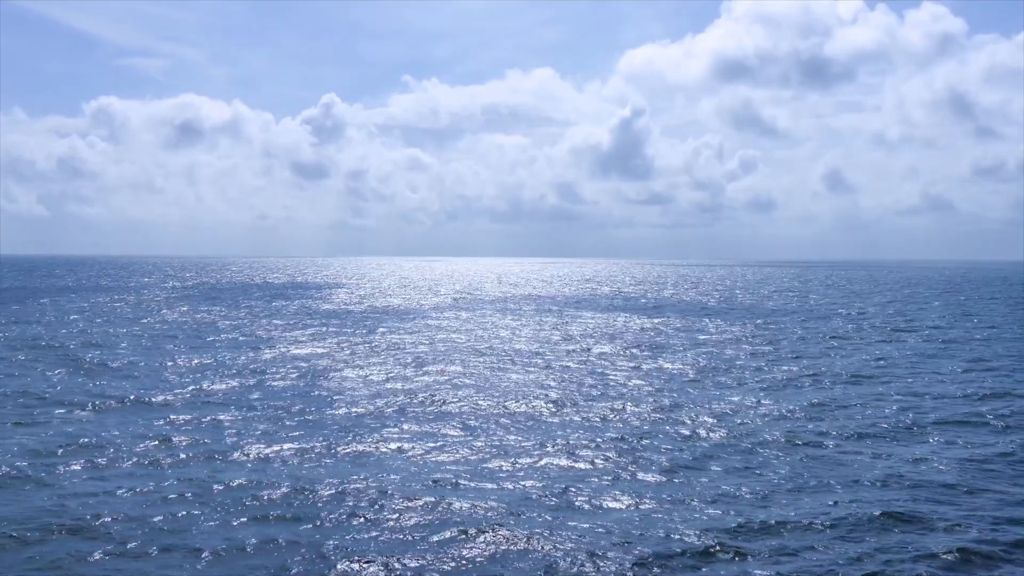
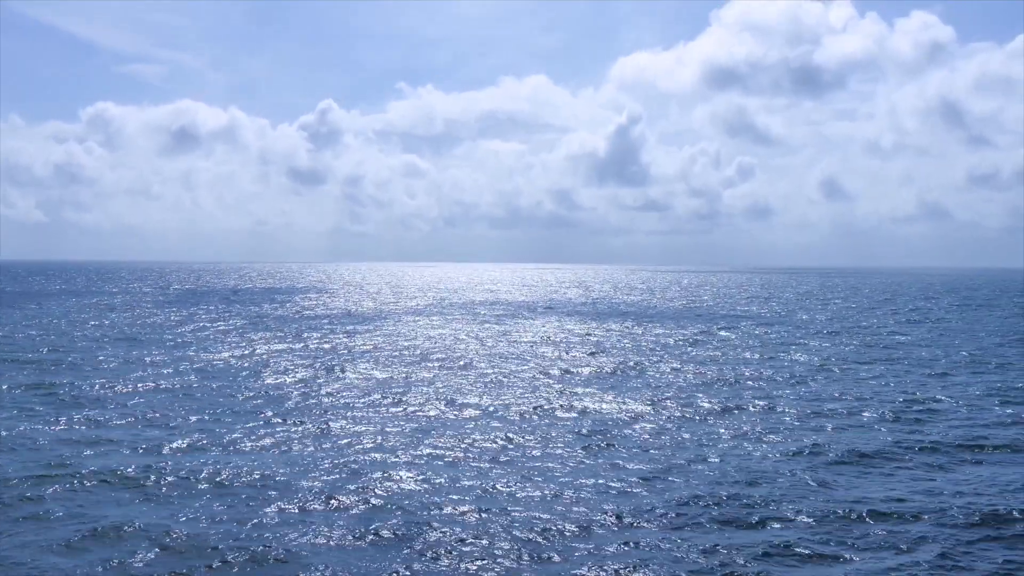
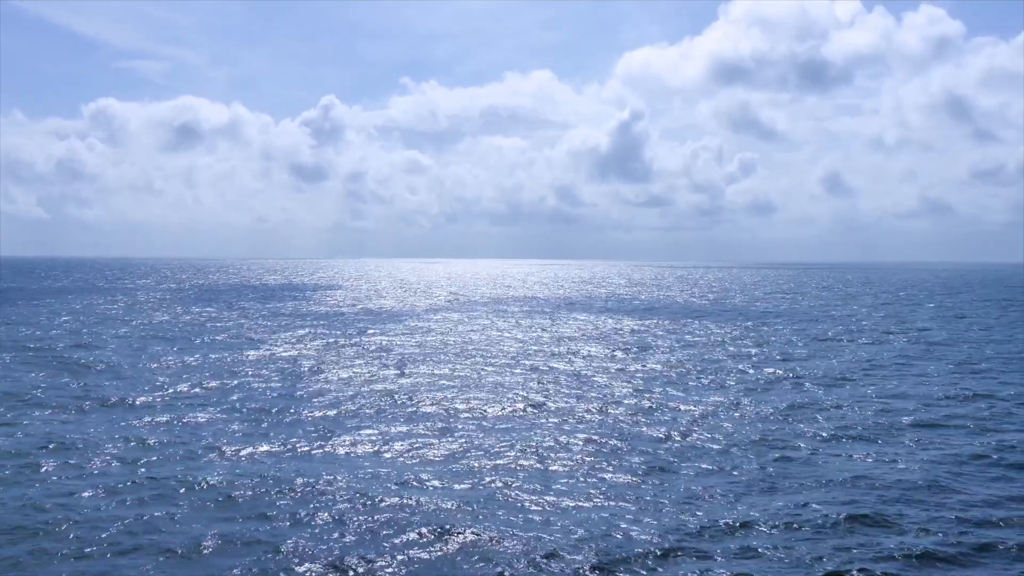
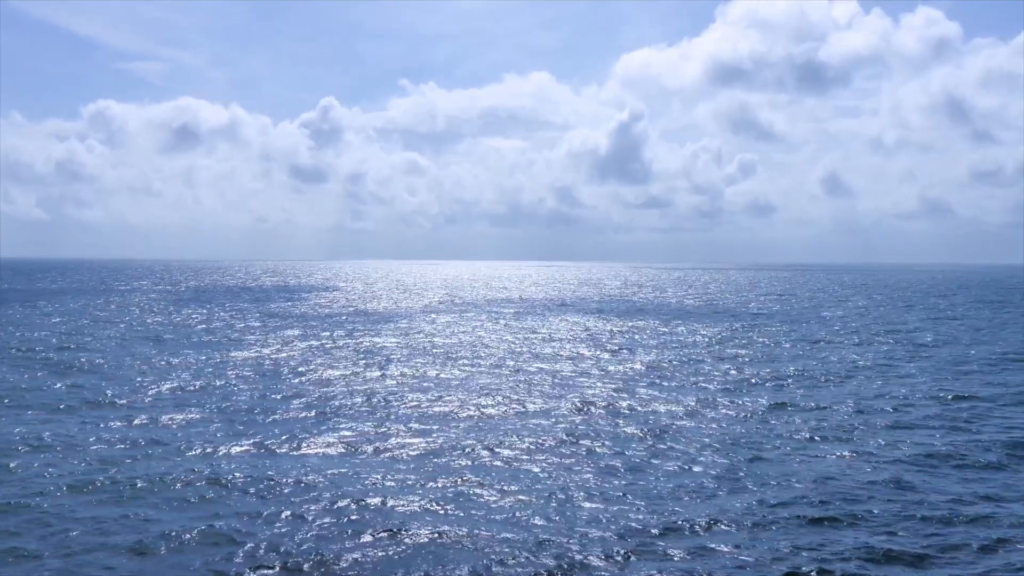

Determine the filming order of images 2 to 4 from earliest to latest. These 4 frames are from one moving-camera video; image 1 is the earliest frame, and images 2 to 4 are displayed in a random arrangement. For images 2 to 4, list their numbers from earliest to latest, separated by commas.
3, 4, 2
